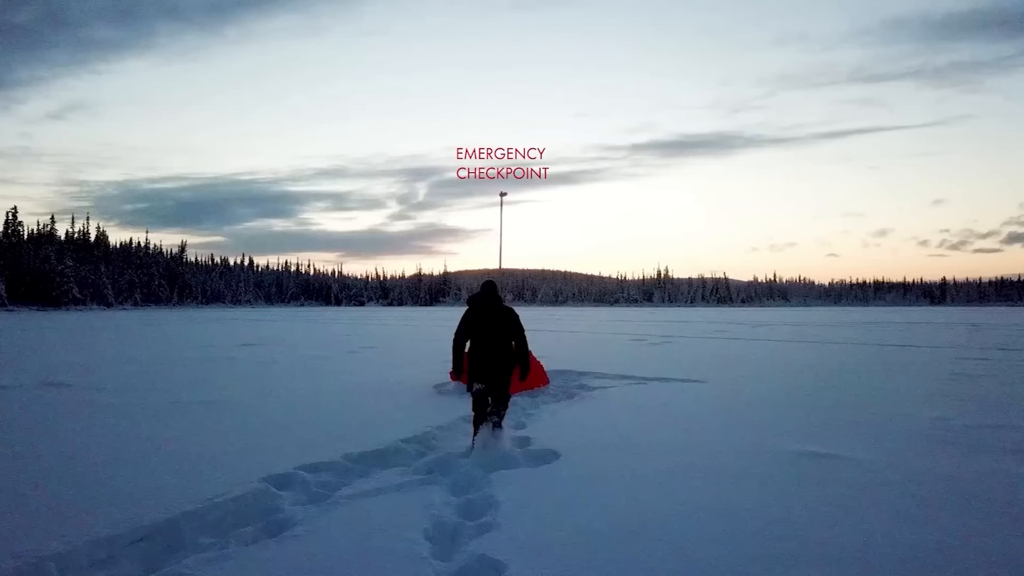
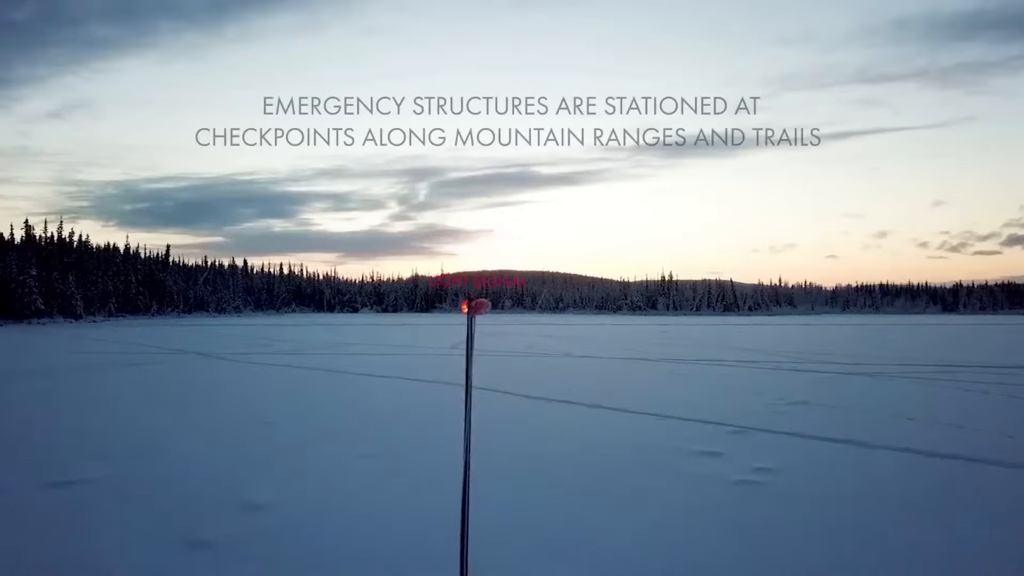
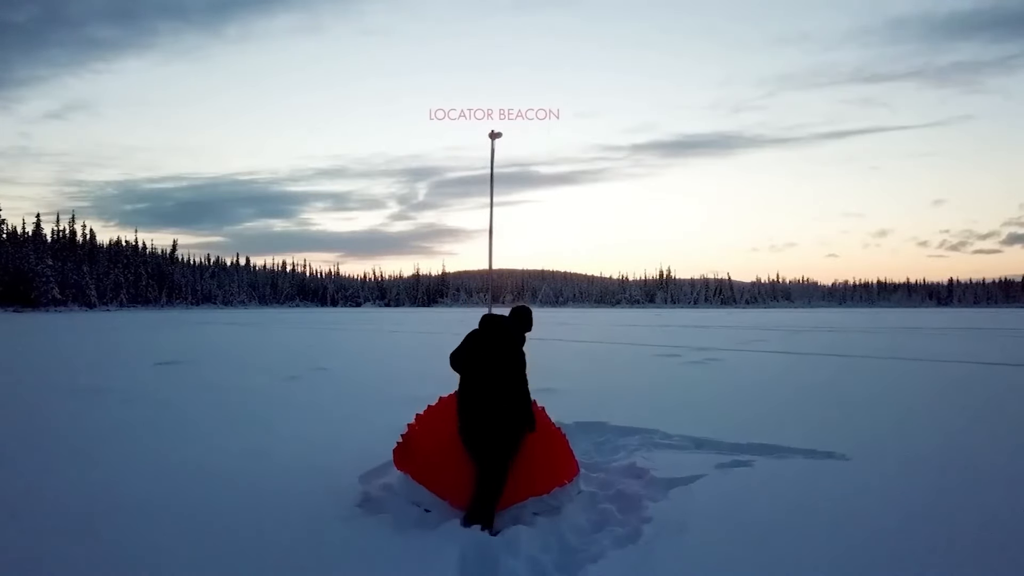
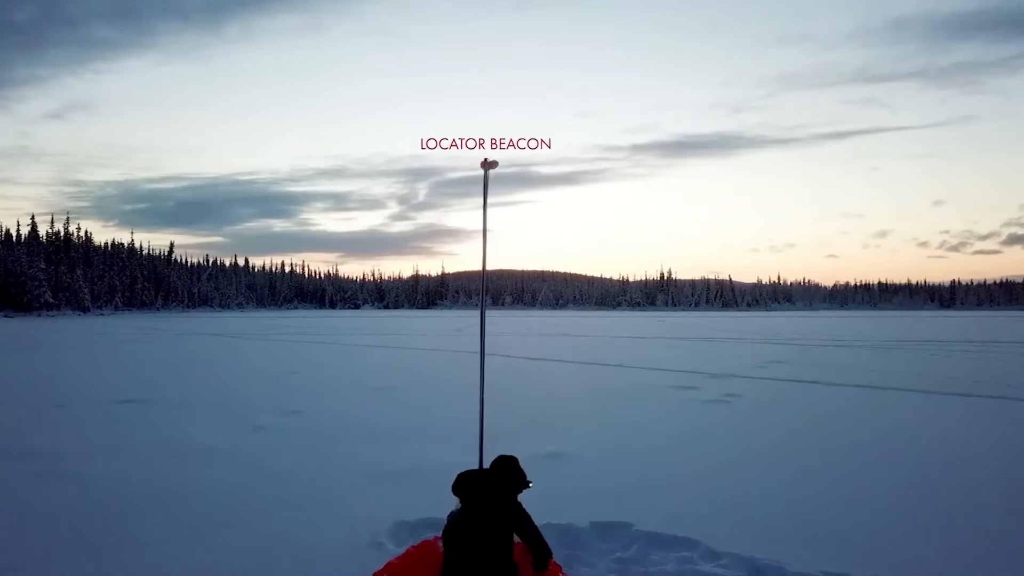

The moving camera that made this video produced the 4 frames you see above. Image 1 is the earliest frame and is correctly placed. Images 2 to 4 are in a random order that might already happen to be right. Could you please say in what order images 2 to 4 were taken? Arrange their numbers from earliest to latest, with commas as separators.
3, 4, 2
